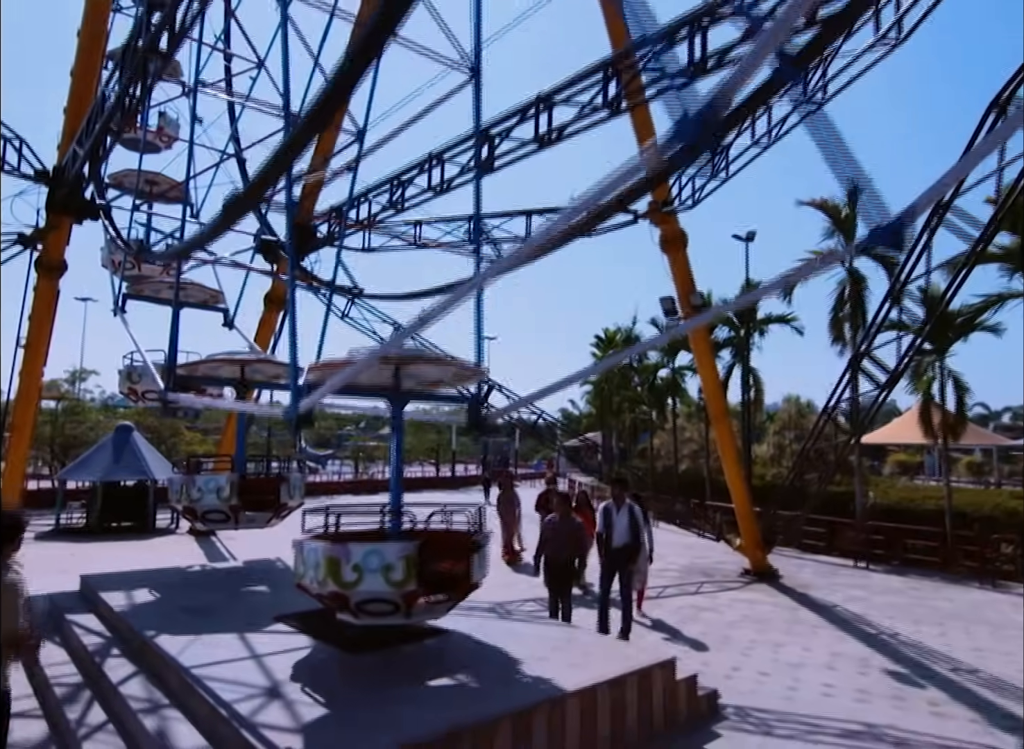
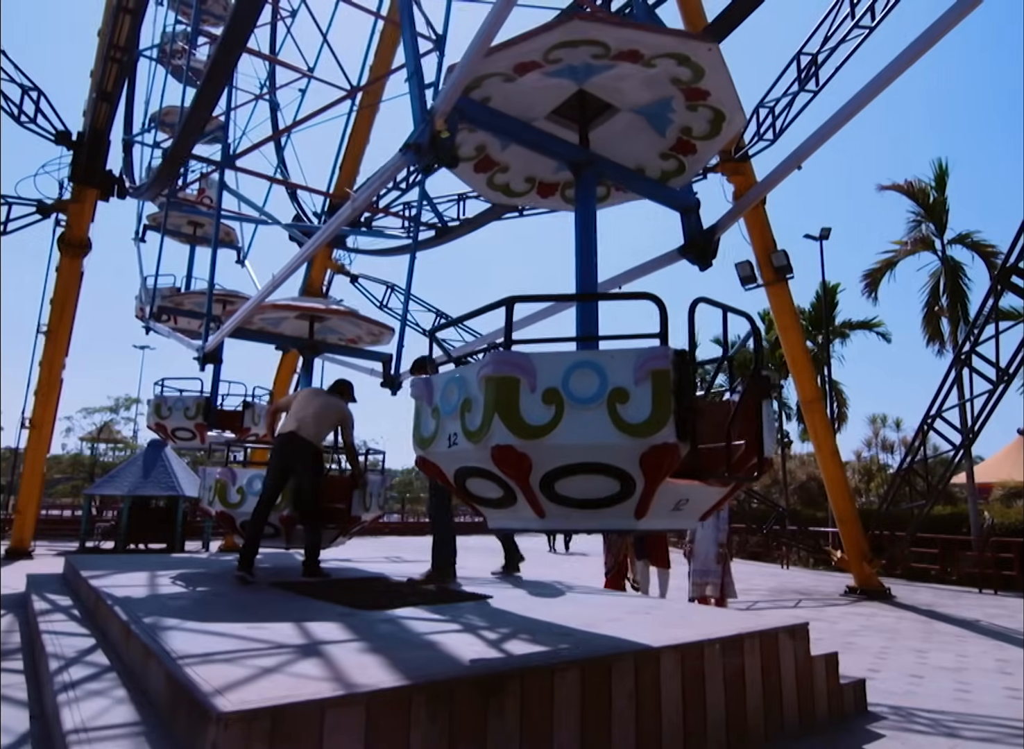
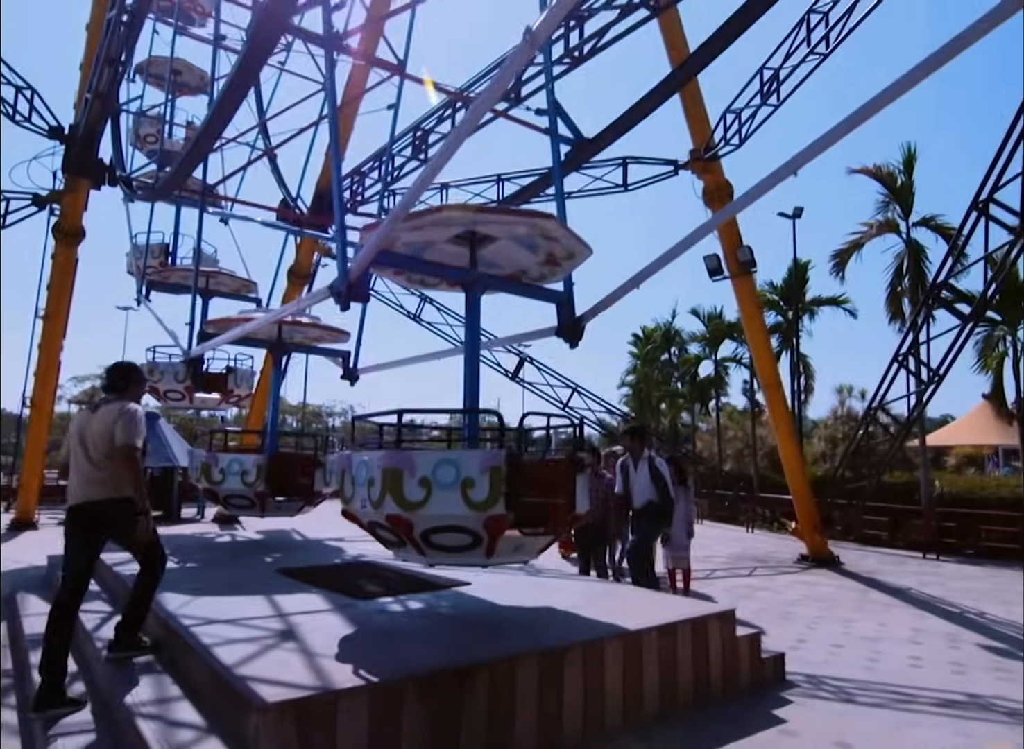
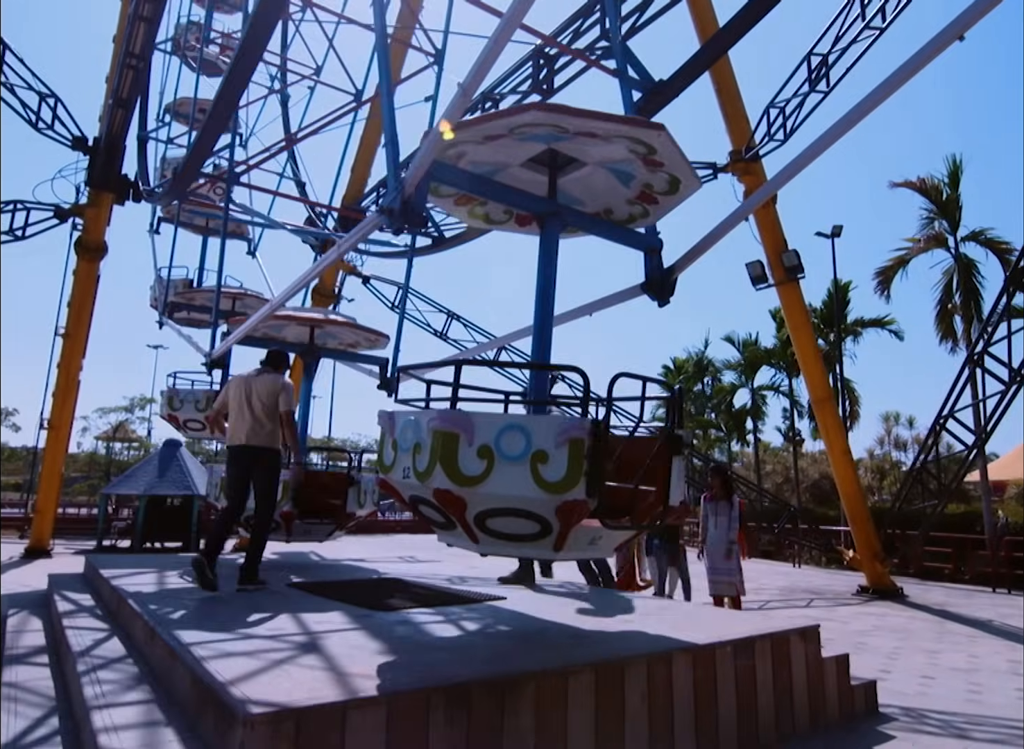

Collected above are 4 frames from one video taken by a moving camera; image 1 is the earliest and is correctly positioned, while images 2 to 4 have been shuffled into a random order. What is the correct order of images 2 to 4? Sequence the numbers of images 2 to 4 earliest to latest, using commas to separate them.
3, 4, 2
